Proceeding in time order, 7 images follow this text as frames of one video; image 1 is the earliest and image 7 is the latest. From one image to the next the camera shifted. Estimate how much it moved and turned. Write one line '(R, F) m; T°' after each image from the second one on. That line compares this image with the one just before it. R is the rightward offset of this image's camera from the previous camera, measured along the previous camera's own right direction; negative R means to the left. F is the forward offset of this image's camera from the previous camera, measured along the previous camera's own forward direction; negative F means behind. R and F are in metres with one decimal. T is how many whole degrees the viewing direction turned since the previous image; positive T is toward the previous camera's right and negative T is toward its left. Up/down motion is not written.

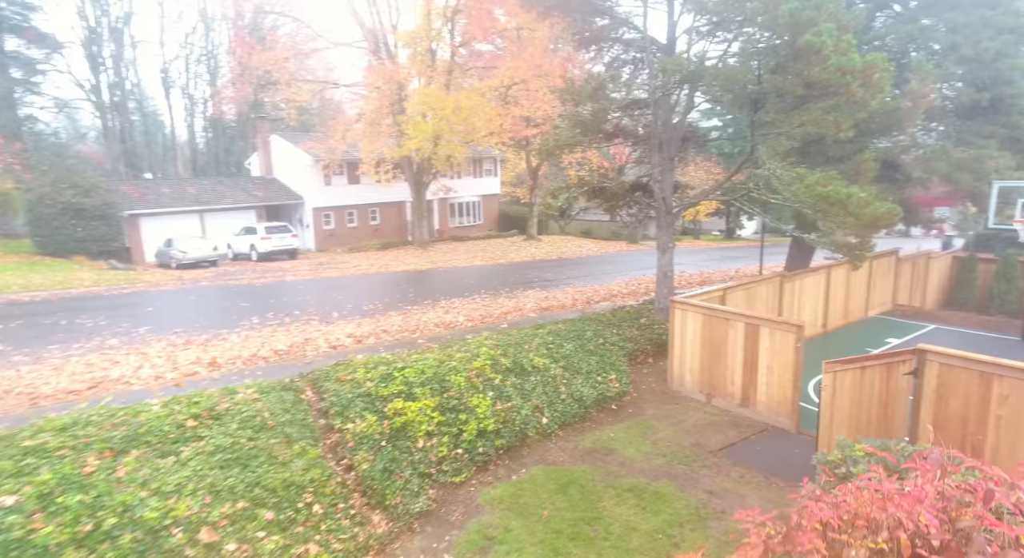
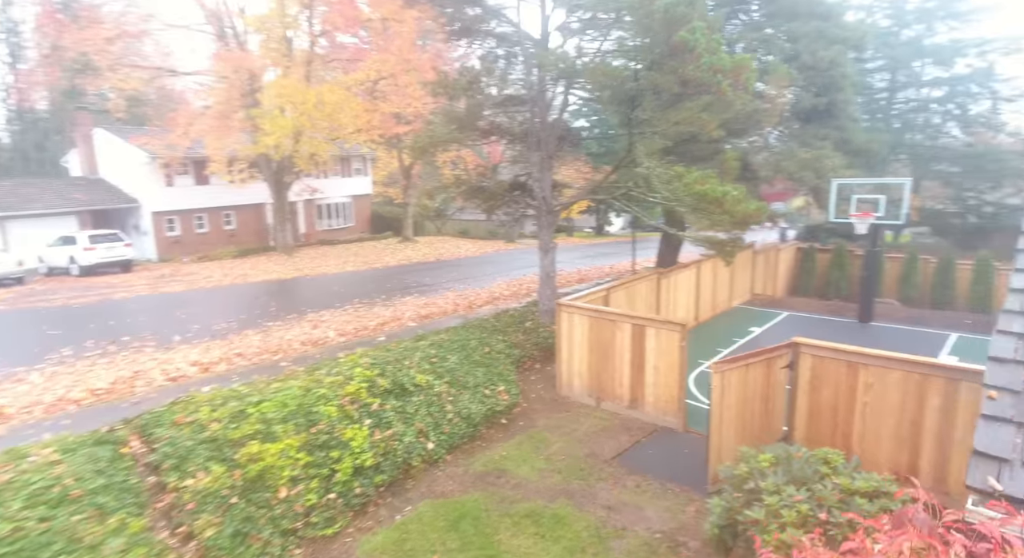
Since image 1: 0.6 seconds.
(0.0, +0.7) m; +13°
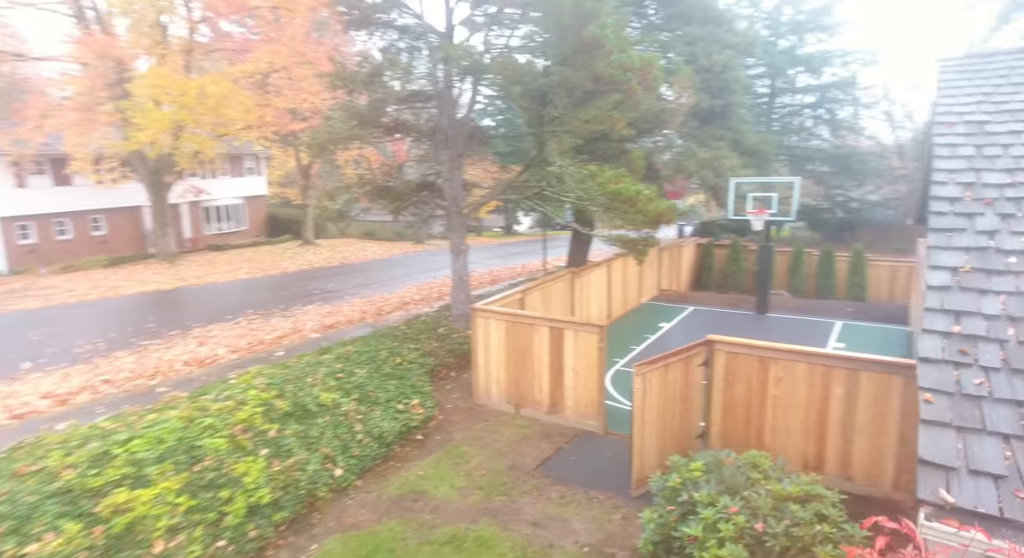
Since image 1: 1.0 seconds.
(0.0, +0.4) m; +9°
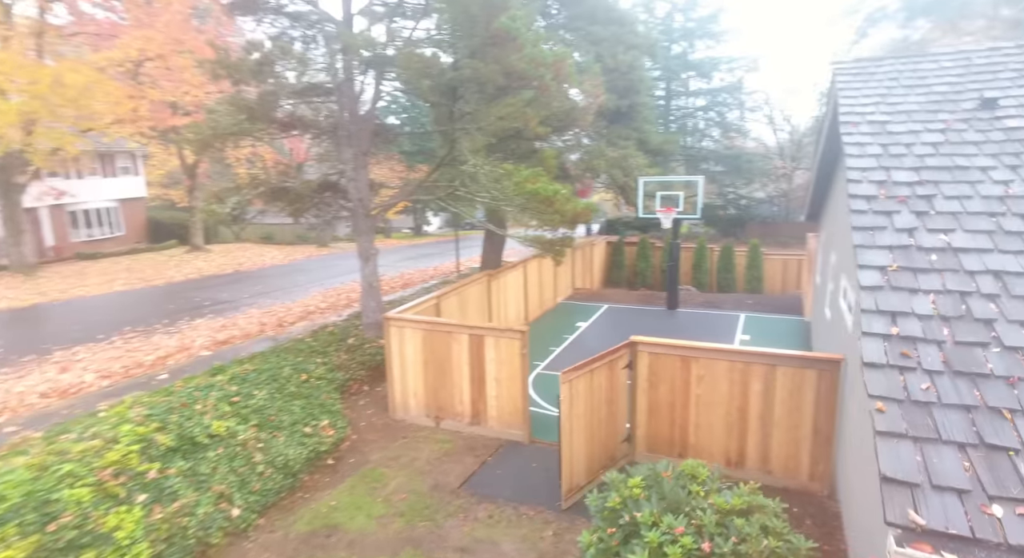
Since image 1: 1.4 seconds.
(-0.1, +0.4) m; +9°
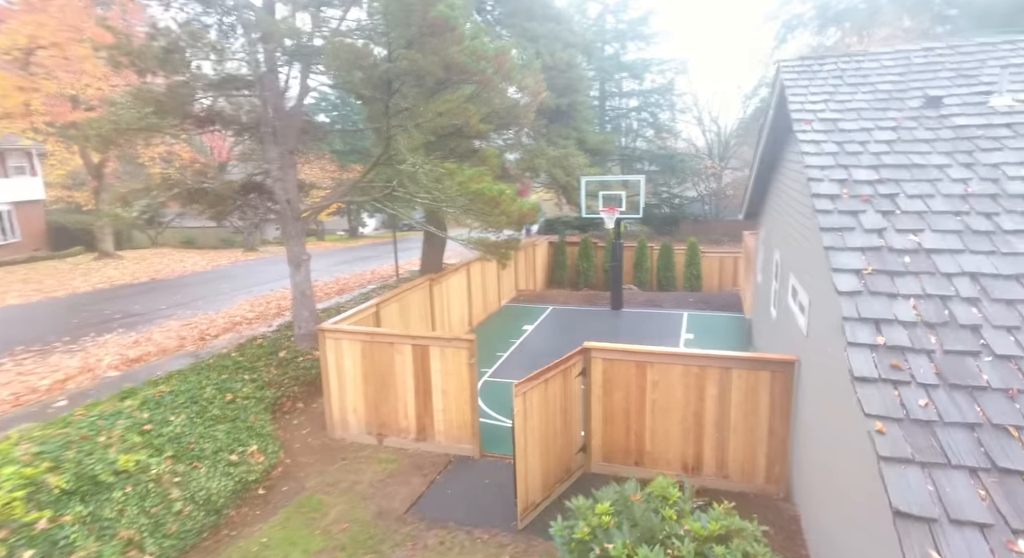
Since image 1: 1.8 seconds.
(-0.1, +0.4) m; +6°
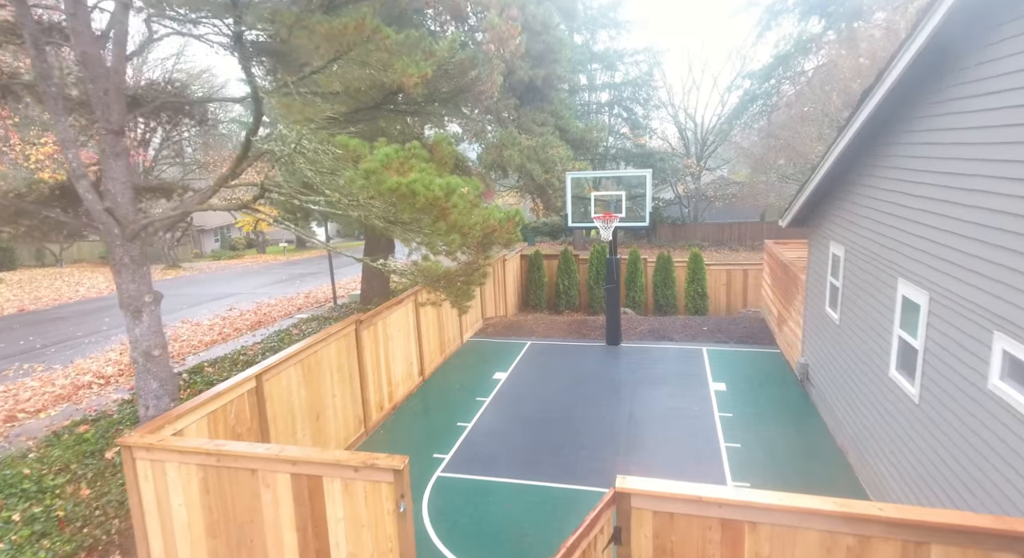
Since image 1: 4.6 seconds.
(+0.1, +3.2) m; +3°
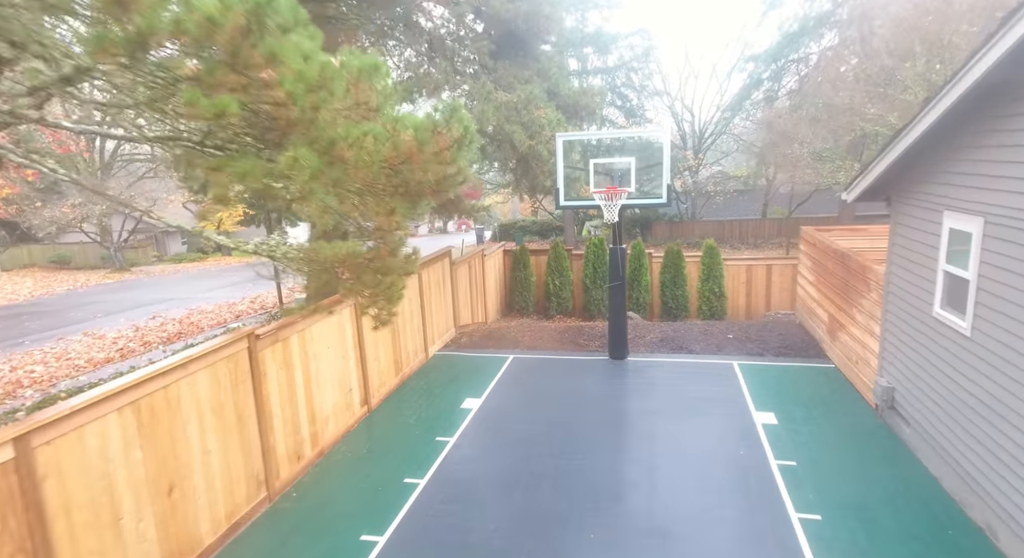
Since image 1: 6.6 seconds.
(+0.2, +2.3) m; +1°
